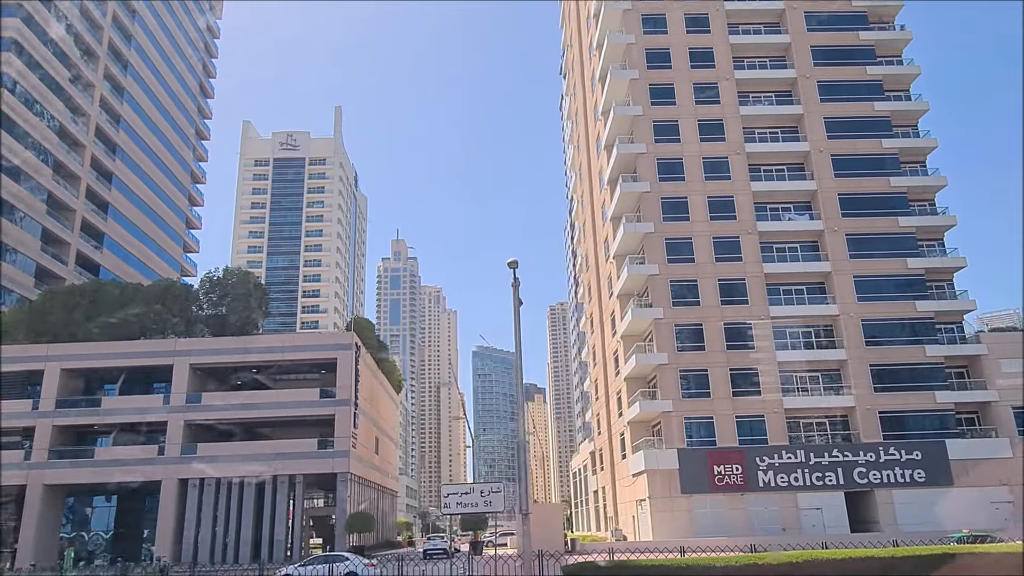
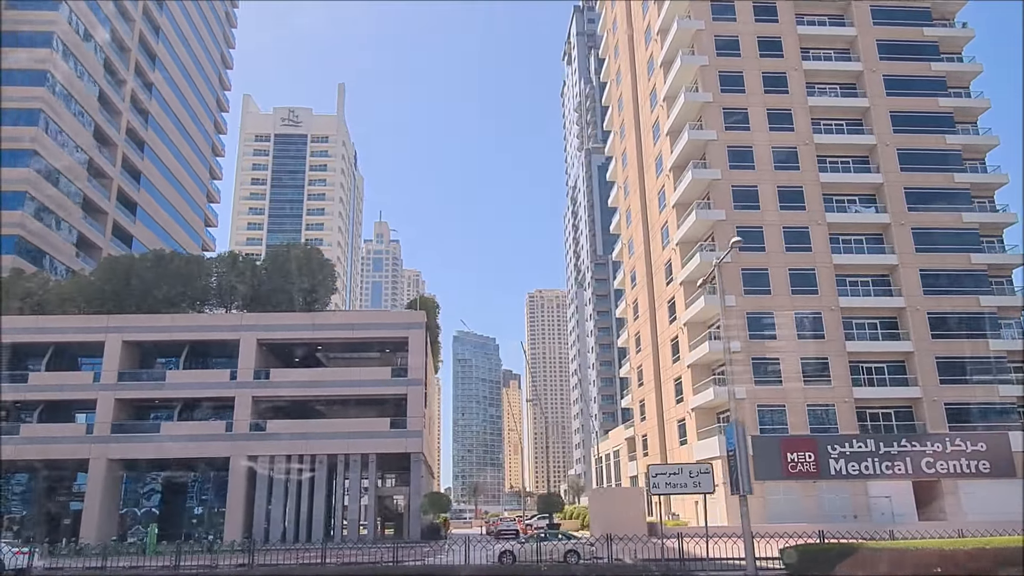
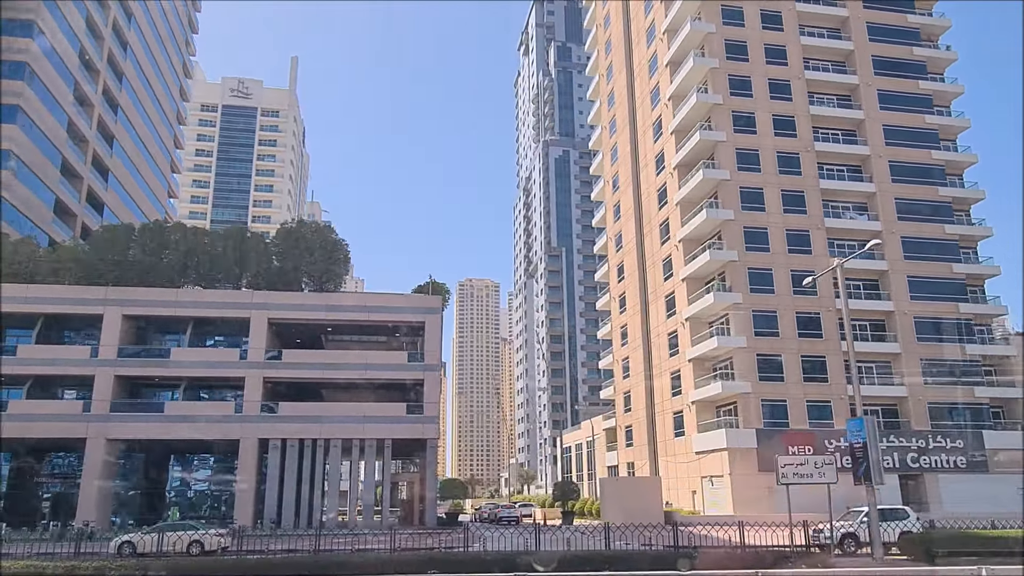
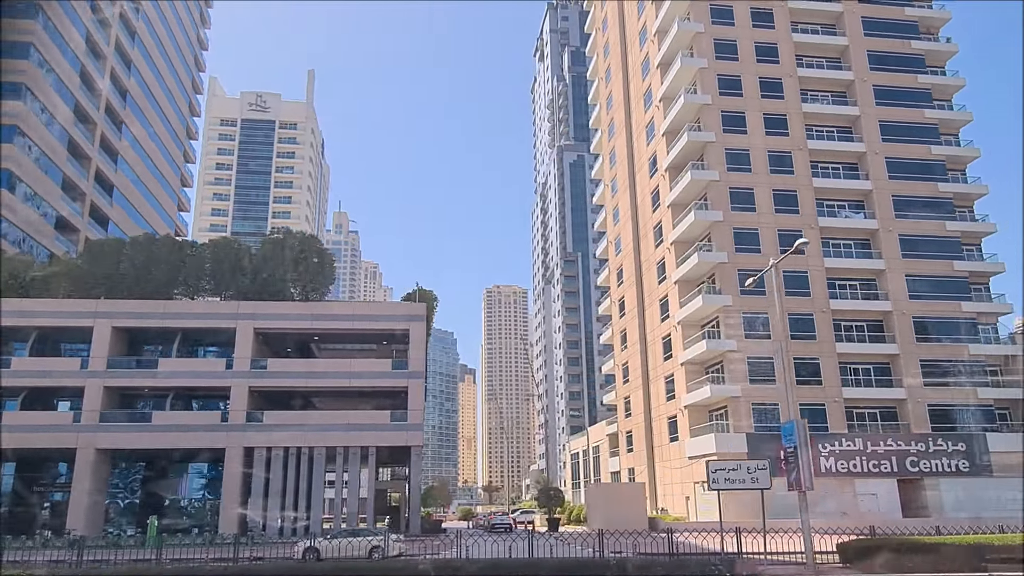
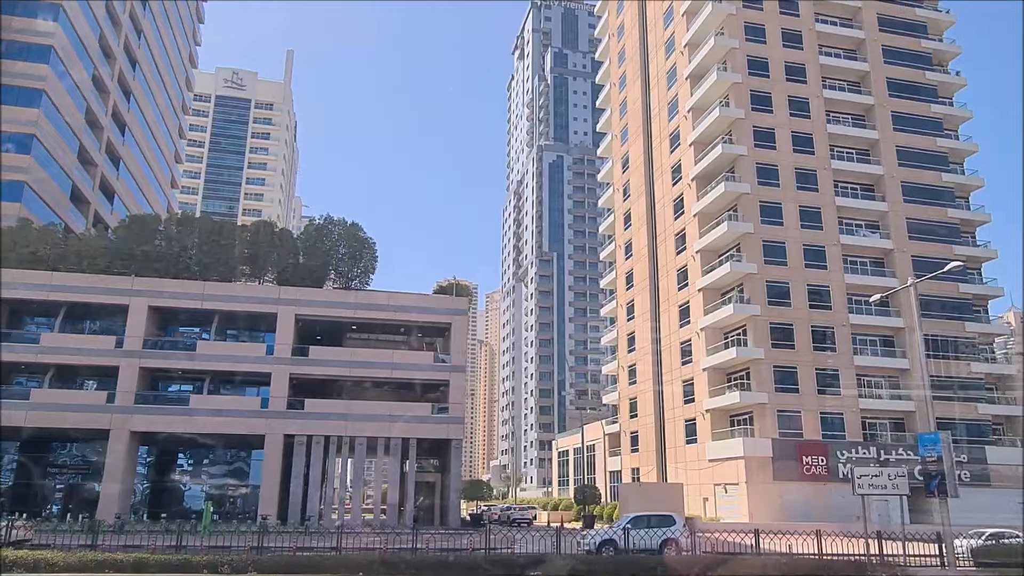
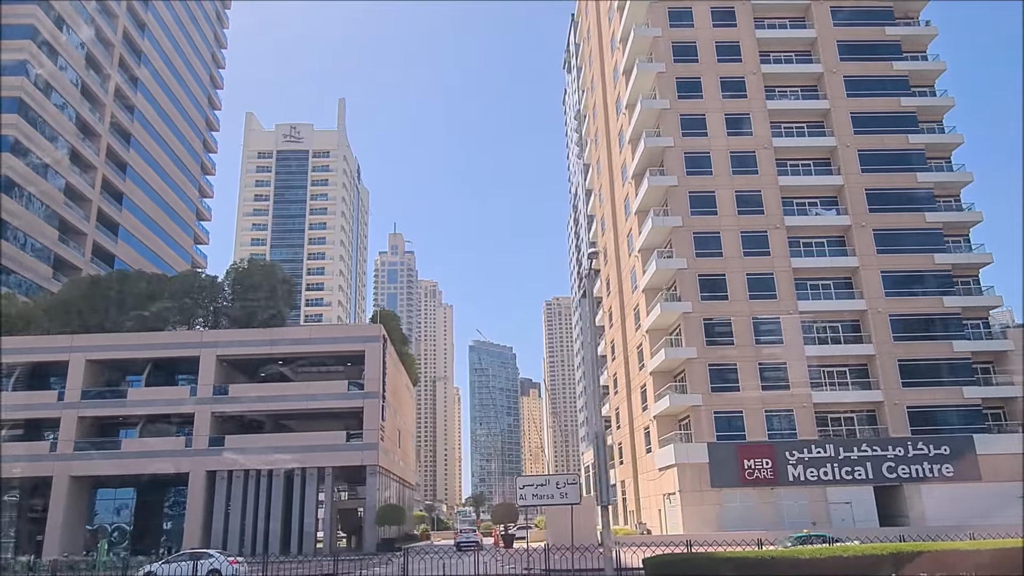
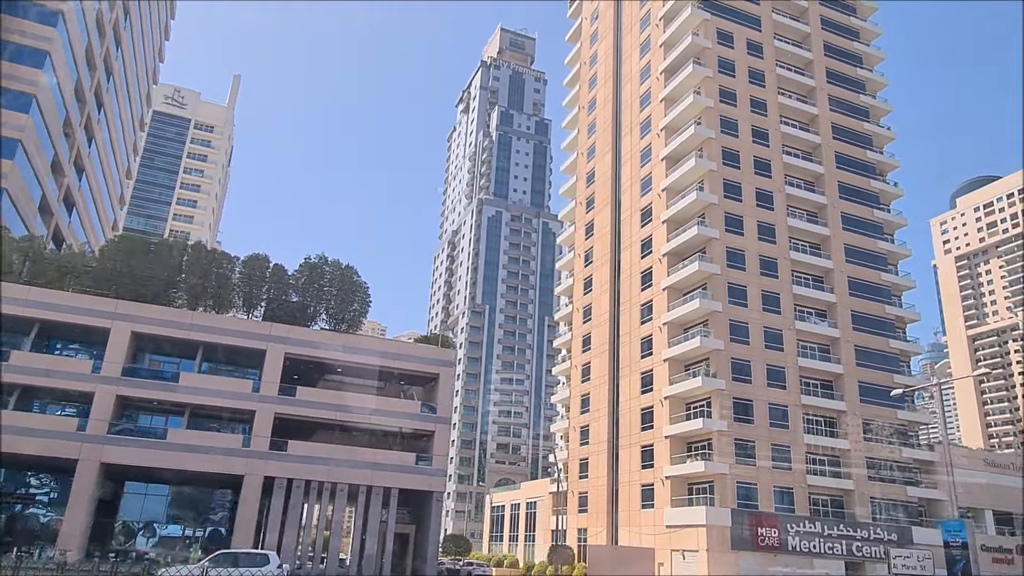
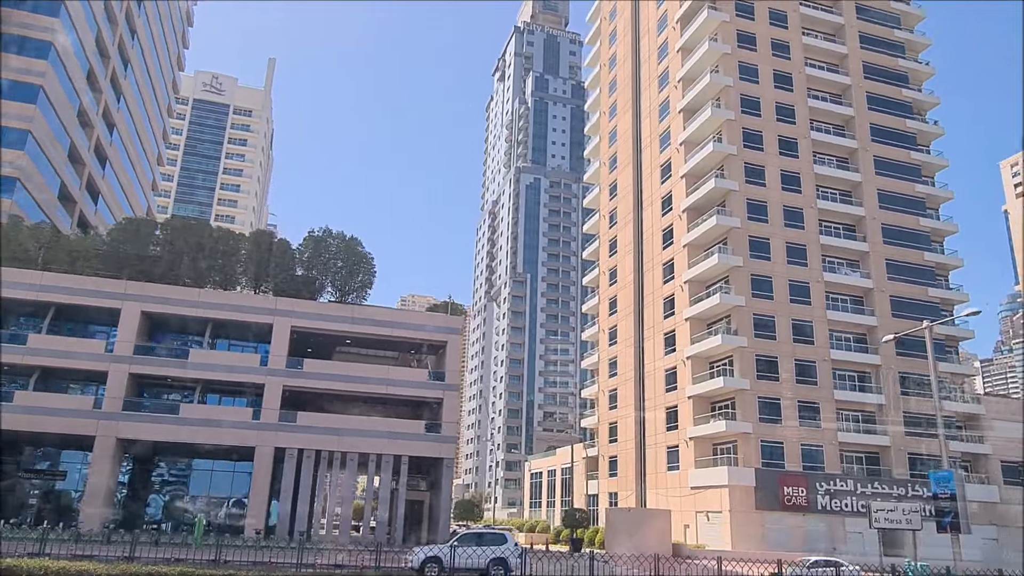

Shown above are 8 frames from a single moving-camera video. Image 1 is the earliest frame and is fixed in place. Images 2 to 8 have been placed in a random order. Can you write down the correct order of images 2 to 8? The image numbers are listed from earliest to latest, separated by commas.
6, 2, 4, 3, 5, 8, 7
